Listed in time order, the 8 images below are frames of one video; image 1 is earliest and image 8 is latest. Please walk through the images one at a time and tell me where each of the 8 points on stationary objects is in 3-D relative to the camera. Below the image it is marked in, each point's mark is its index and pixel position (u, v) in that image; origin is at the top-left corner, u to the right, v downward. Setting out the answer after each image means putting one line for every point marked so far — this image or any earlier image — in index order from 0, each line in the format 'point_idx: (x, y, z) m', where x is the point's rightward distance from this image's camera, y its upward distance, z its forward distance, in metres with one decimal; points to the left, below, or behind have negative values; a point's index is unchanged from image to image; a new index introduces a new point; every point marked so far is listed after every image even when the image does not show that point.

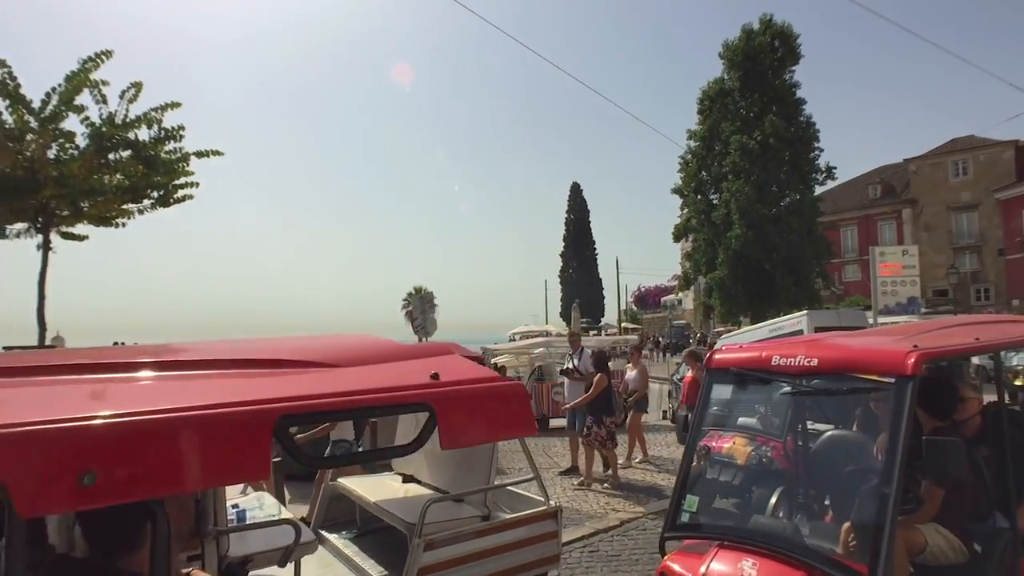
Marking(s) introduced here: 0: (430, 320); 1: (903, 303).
0: (-2.2, -0.9, +19.0) m
1: (+10.7, -0.4, +19.4) m
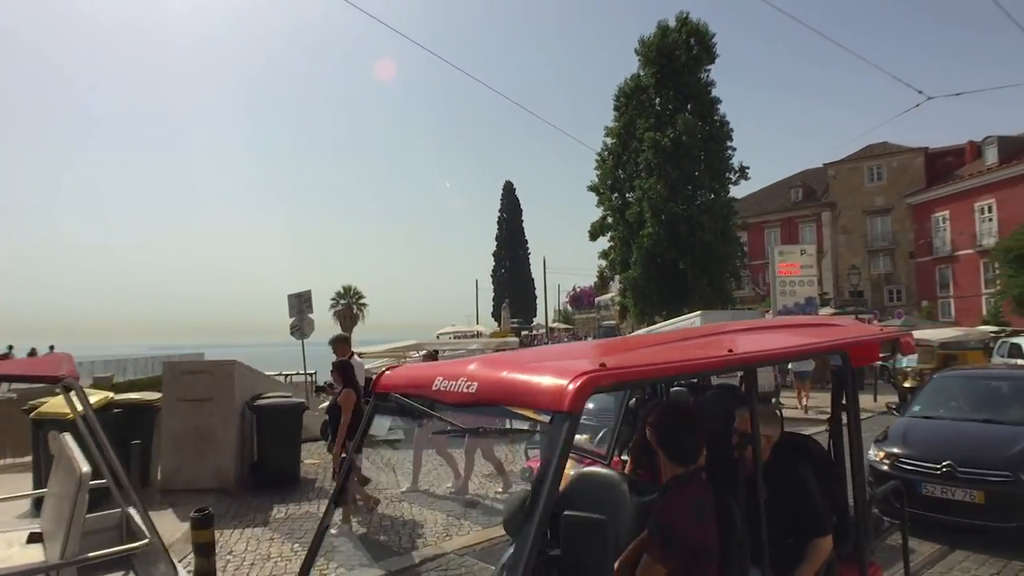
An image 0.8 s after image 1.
0: (-5.1, -0.8, +17.6) m
1: (+7.8, -0.4, +19.0) m
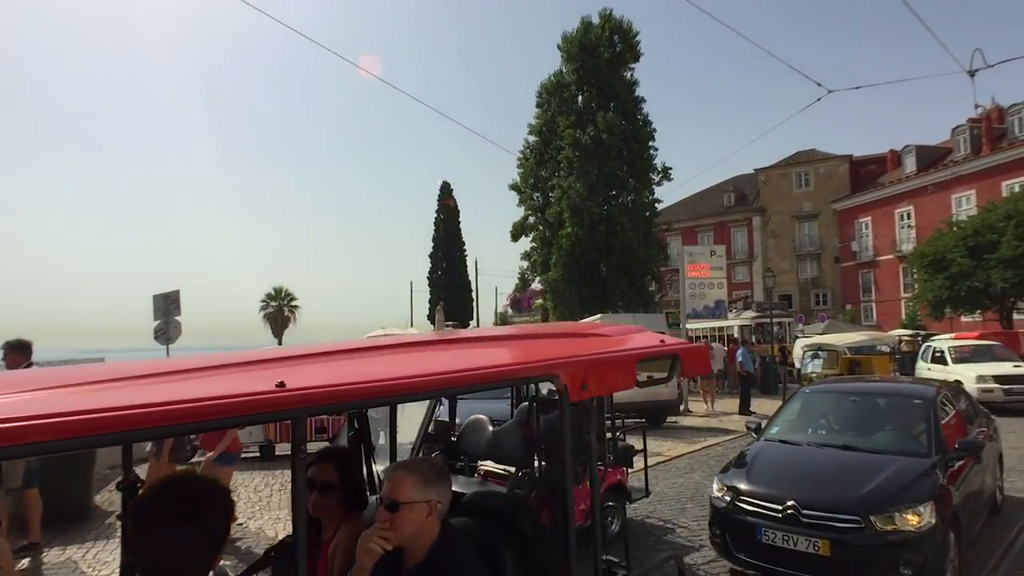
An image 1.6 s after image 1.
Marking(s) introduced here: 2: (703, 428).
0: (-7.6, -0.8, +15.9) m
1: (+5.1, -0.5, +18.3) m
2: (+4.2, -3.1, +15.5) m
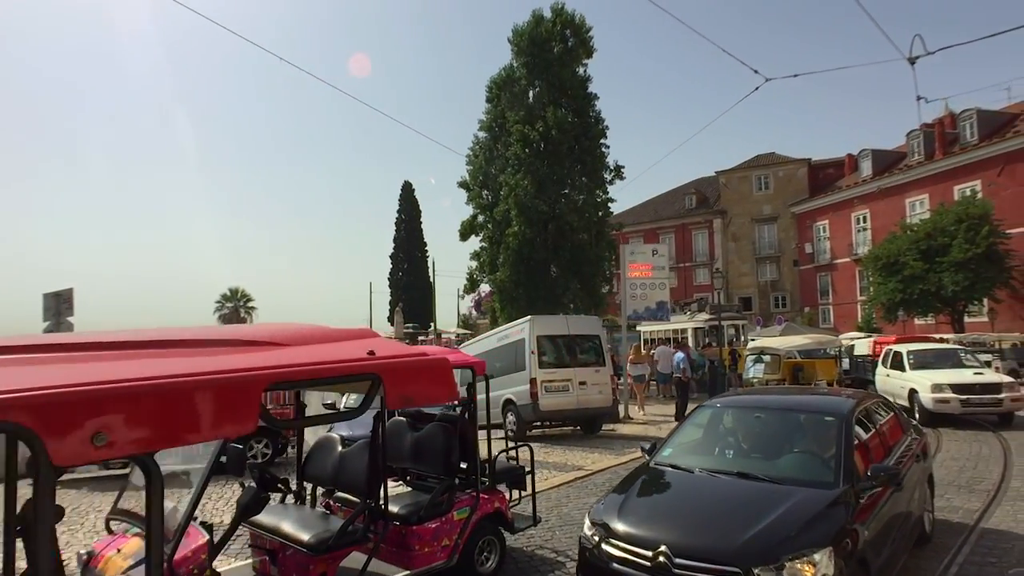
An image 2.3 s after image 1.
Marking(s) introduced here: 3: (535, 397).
0: (-9.1, -0.8, +14.5) m
1: (+3.5, -0.5, +17.5) m
2: (+2.6, -3.1, +14.7) m
3: (+0.4, -2.1, +13.9) m
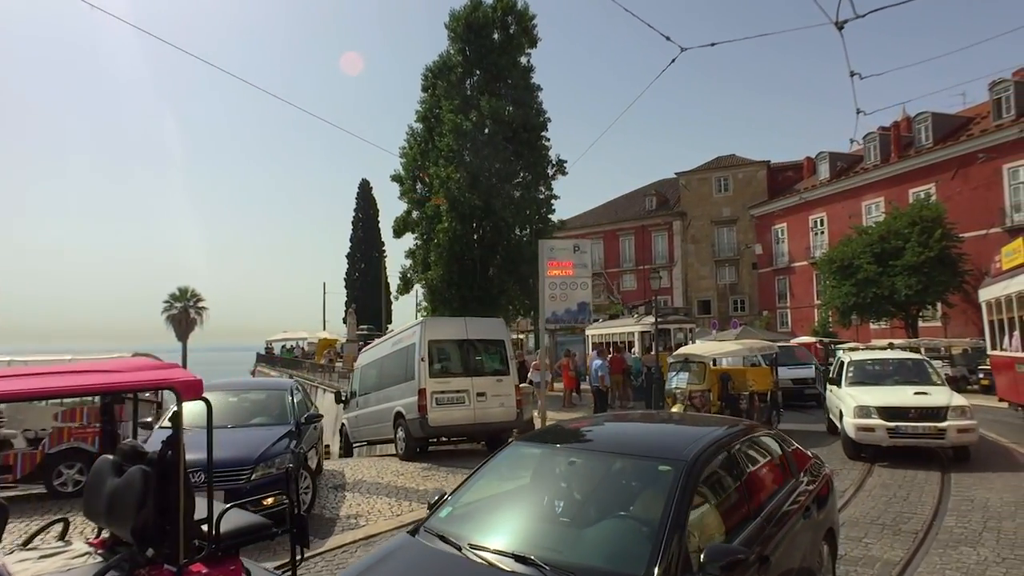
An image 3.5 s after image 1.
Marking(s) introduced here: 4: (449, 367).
0: (-11.1, -0.7, +12.4) m
1: (+1.4, -0.5, +15.9) m
2: (+0.6, -3.1, +13.0) m
3: (-1.5, -2.1, +12.2) m
4: (-1.1, -1.4, +12.6) m
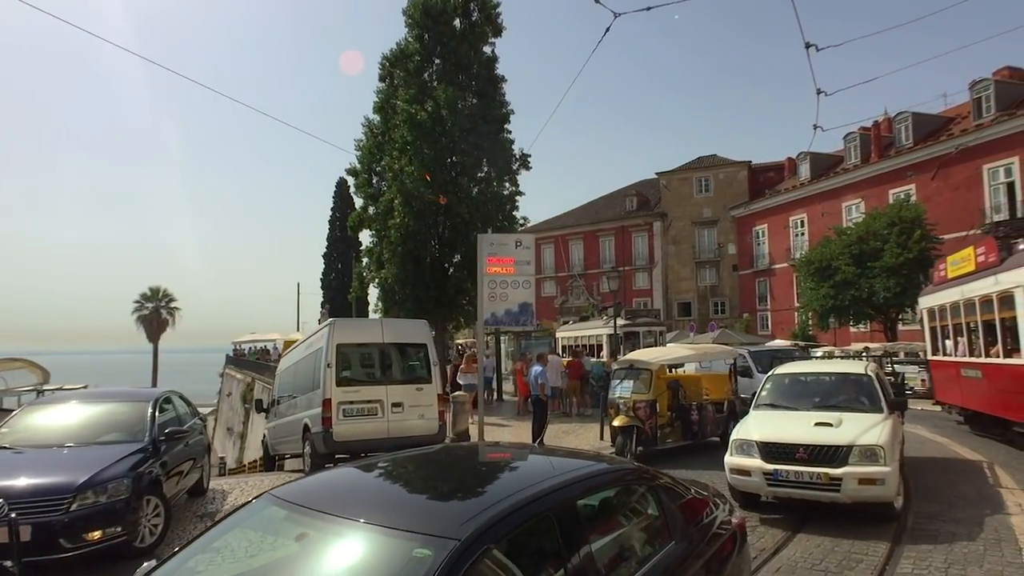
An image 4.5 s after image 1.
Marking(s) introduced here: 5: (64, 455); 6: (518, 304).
0: (-12.3, -0.6, +10.8) m
1: (0.0, -0.5, +14.6) m
2: (-0.6, -3.0, +11.7) m
3: (-2.8, -2.0, +10.8) m
4: (-2.4, -1.4, +11.2) m
5: (-4.9, -1.8, +7.7) m
6: (+0.2, -0.3, +14.6) m
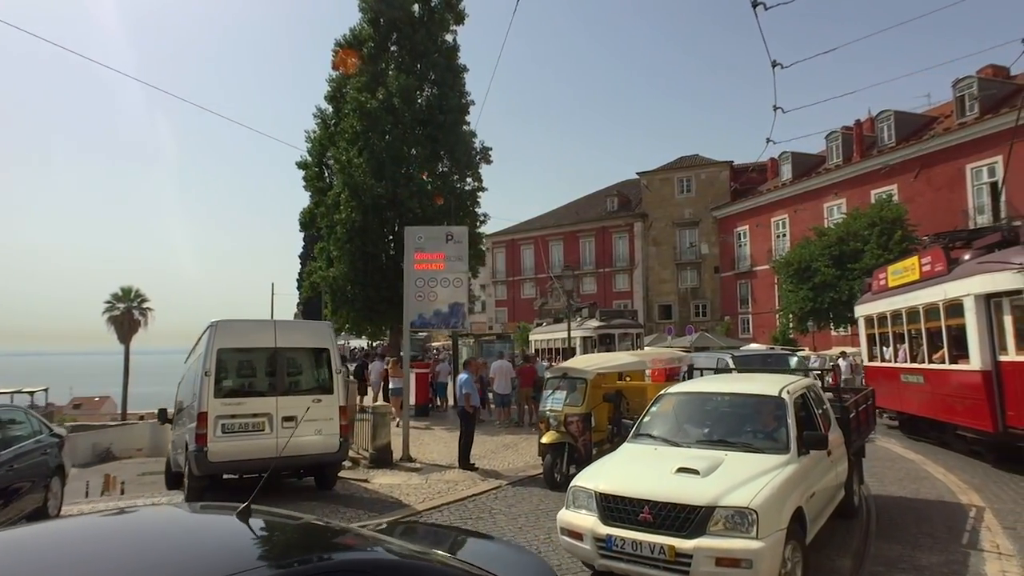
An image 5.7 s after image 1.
0: (-13.6, -0.5, +9.2) m
1: (-1.2, -0.4, +13.1) m
2: (-1.9, -3.0, +10.2) m
3: (-4.0, -2.0, +9.3) m
4: (-3.6, -1.3, +9.7) m
5: (-6.1, -1.8, +6.2) m
6: (-1.1, -0.3, +13.2) m
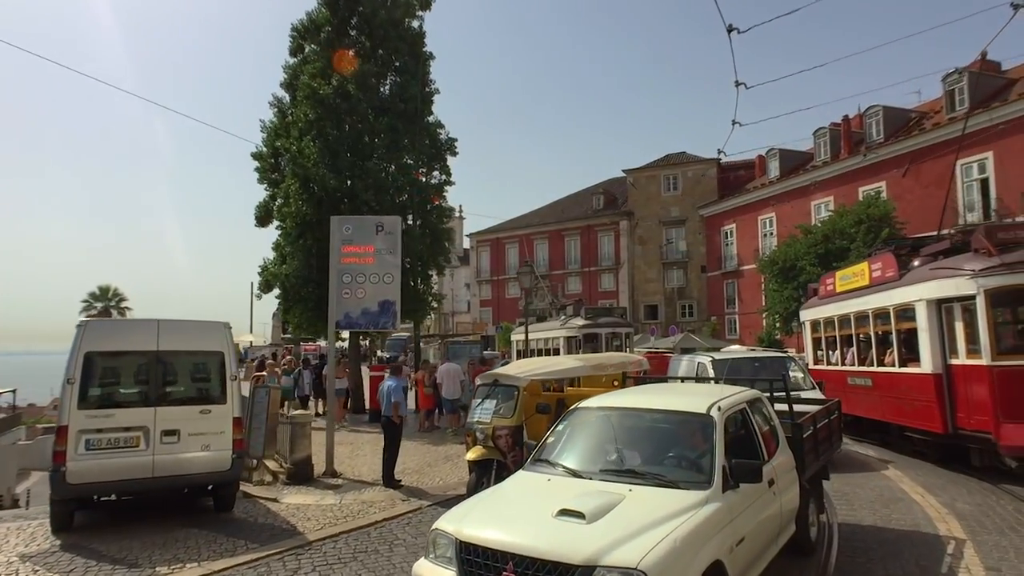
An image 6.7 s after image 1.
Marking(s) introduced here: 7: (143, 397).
0: (-14.6, -0.4, +7.8) m
1: (-2.3, -0.4, +11.8) m
2: (-2.9, -2.9, +8.9) m
3: (-5.1, -1.9, +8.0) m
4: (-4.7, -1.2, +8.4) m
5: (-7.1, -1.7, +4.9) m
6: (-2.2, -0.2, +11.9) m
7: (-4.4, -1.3, +8.5) m
